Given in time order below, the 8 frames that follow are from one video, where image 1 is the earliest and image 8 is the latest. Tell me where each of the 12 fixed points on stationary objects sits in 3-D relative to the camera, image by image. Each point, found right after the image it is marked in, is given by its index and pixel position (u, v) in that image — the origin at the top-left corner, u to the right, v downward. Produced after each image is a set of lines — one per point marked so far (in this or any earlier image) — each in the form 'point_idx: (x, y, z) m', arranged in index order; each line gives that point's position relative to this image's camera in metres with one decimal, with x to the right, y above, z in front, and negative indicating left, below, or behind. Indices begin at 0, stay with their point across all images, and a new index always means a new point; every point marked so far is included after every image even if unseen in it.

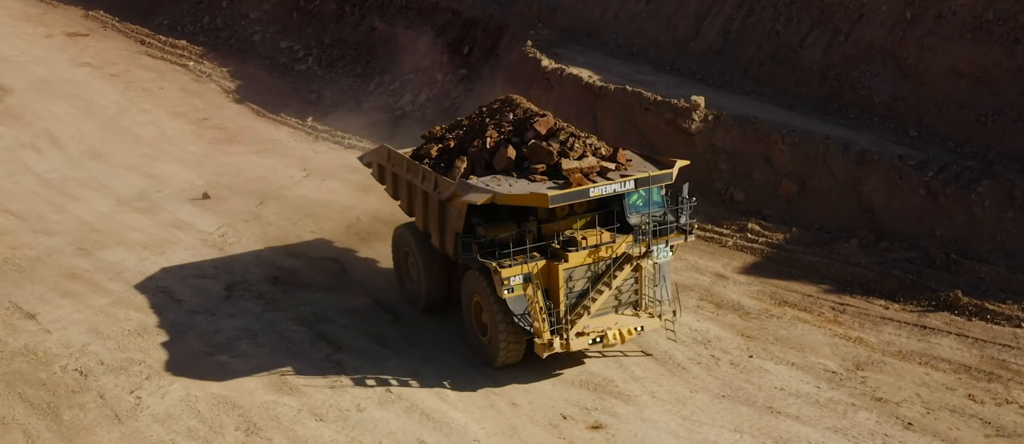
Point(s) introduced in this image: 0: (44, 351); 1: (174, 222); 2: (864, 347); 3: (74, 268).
0: (-5.8, -1.6, +13.1) m
1: (-5.7, 0.0, +18.0) m
2: (+4.1, -1.4, +12.2) m
3: (-6.6, -0.7, +16.0) m
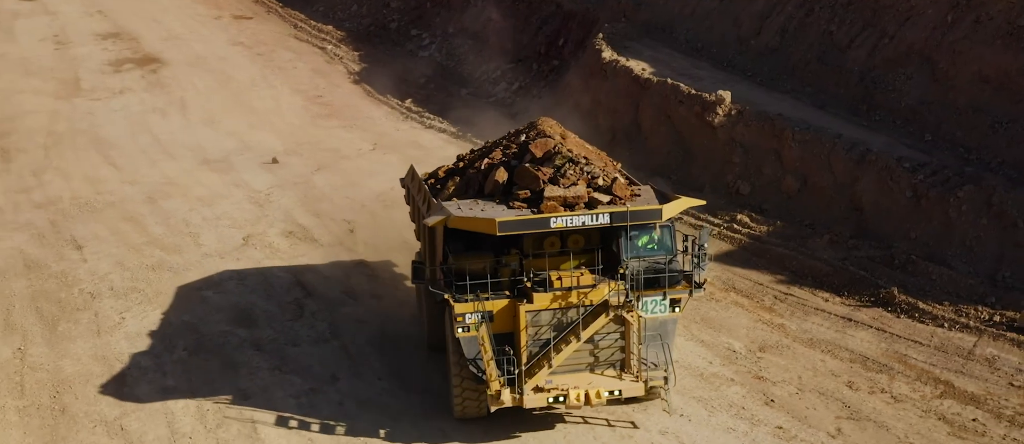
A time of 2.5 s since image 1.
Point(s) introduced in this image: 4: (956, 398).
0: (-6.3, -0.8, +15.2) m
1: (-5.2, +0.8, +20.0) m
2: (+3.2, -1.3, +12.6) m
3: (-6.5, +0.2, +18.2) m
4: (+4.5, -1.8, +10.8) m
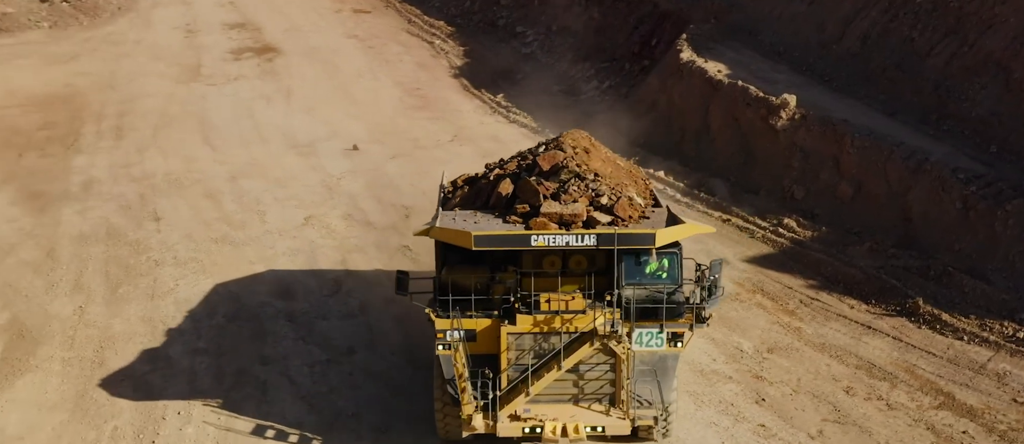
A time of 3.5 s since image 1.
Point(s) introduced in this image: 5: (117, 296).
0: (-5.7, -0.4, +16.4) m
1: (-3.9, +1.1, +21.0) m
2: (+3.3, -1.3, +12.5) m
3: (-5.5, +0.6, +19.4) m
4: (+4.4, -1.9, +10.7) m
5: (-5.3, -1.0, +14.2) m
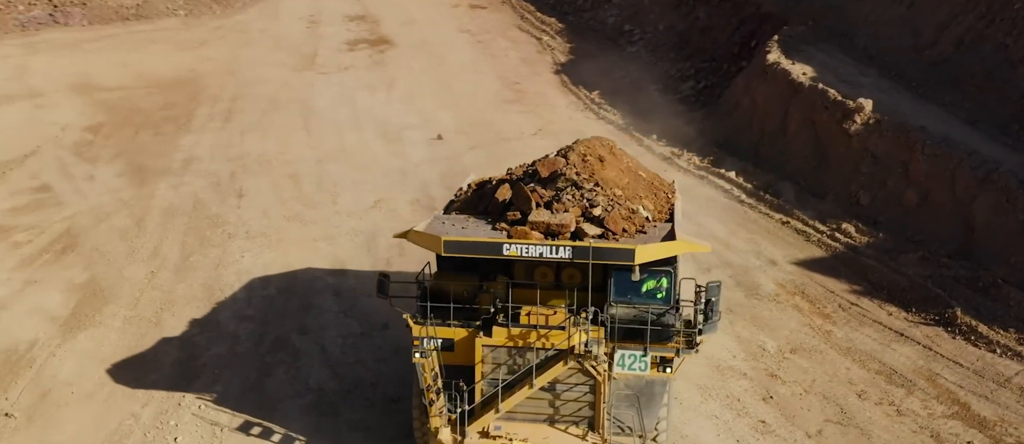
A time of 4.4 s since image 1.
0: (-4.8, 0.0, +17.4) m
1: (-2.4, +1.4, +21.8) m
2: (+3.7, -1.4, +12.5) m
3: (-4.1, +1.0, +20.4) m
4: (+4.5, -2.0, +10.5) m
5: (-4.7, -0.6, +15.2) m
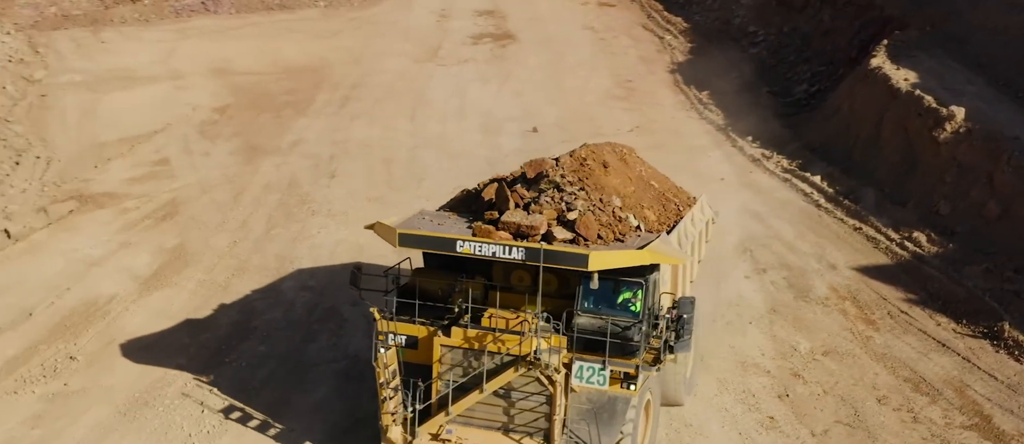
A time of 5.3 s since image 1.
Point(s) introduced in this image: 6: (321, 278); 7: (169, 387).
0: (-3.5, +0.4, +18.5) m
1: (-0.4, +1.7, +22.4) m
2: (+4.1, -1.4, +12.4) m
3: (-2.4, +1.3, +21.3) m
4: (+4.6, -2.0, +10.3) m
5: (-3.8, -0.2, +16.3) m
6: (-2.6, -0.8, +14.2) m
7: (-3.6, -1.7, +11.2) m
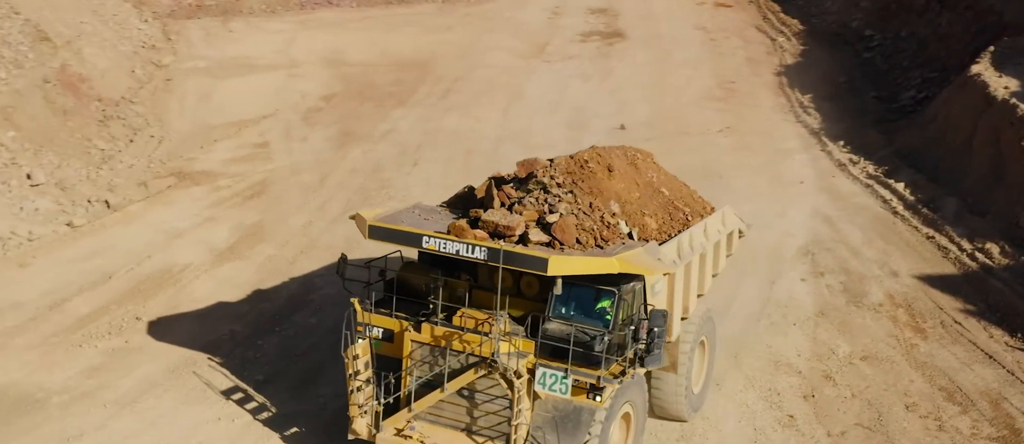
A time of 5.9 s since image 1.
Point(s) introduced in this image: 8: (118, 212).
0: (-2.2, +0.7, +19.2) m
1: (+1.4, +1.8, +22.7) m
2: (+4.5, -1.5, +12.3) m
3: (-0.7, +1.5, +21.8) m
4: (+4.7, -2.1, +10.1) m
5: (-2.7, +0.1, +17.0) m
6: (-1.8, -0.5, +14.8) m
7: (-3.3, -1.4, +12.0) m
8: (-6.2, +0.2, +16.7) m
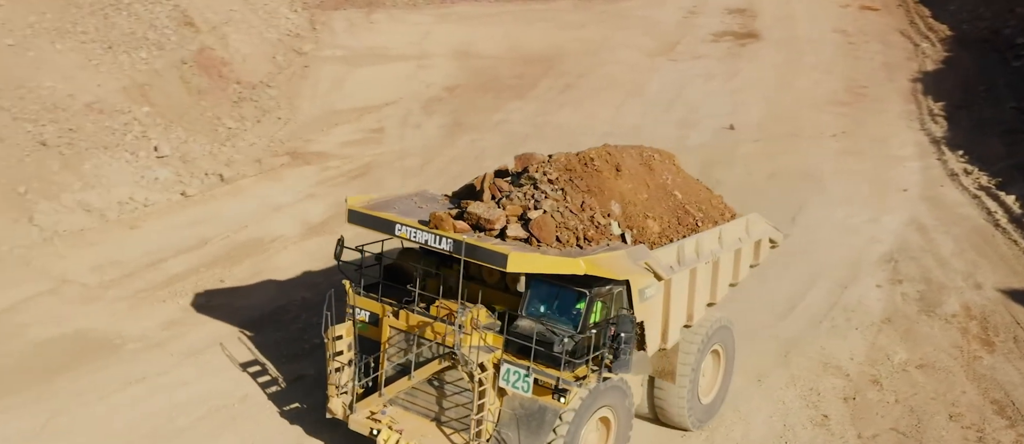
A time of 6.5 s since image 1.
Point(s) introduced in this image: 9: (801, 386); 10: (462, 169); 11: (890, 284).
0: (-0.4, +0.9, +19.8) m
1: (+3.7, +1.9, +22.8) m
2: (+5.1, -1.6, +12.0) m
3: (+1.5, +1.7, +22.2) m
4: (+5.0, -2.2, +9.8) m
5: (-1.3, +0.3, +17.7) m
6: (-0.7, -0.3, +15.4) m
7: (-2.6, -1.1, +12.8) m
8: (-4.8, +0.6, +17.9) m
9: (+3.1, -1.7, +11.2) m
10: (-0.9, +1.0, +19.8) m
11: (+5.1, -0.8, +14.3) m
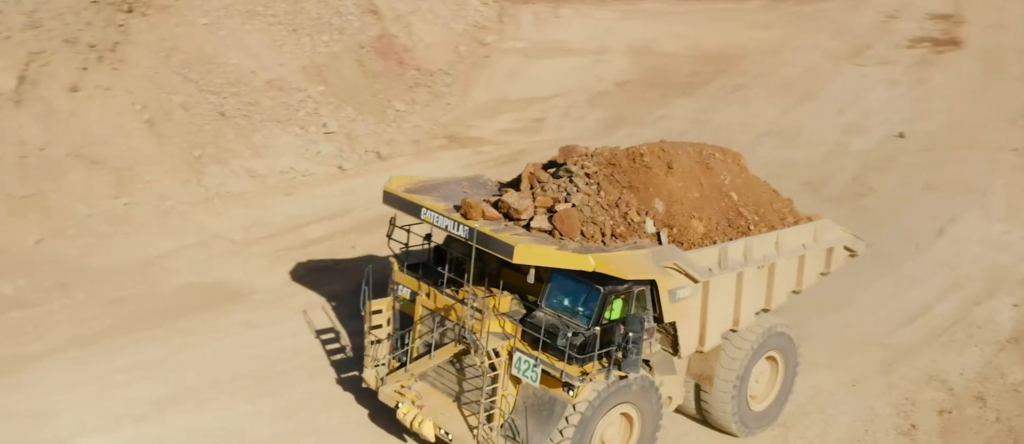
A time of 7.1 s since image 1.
0: (+2.4, +1.1, +20.0) m
1: (+7.0, +1.7, +22.2) m
2: (+6.1, -1.8, +11.3) m
3: (+4.8, +1.7, +22.0) m
4: (+5.6, -2.4, +9.2) m
5: (+1.1, +0.5, +18.2) m
6: (+1.1, -0.1, +15.8) m
7: (-1.3, -0.8, +13.6) m
8: (-2.3, +1.1, +19.0) m
9: (+4.0, -1.8, +11.0) m
10: (+1.9, +1.2, +20.1) m
11: (+6.6, -1.0, +13.6) m
